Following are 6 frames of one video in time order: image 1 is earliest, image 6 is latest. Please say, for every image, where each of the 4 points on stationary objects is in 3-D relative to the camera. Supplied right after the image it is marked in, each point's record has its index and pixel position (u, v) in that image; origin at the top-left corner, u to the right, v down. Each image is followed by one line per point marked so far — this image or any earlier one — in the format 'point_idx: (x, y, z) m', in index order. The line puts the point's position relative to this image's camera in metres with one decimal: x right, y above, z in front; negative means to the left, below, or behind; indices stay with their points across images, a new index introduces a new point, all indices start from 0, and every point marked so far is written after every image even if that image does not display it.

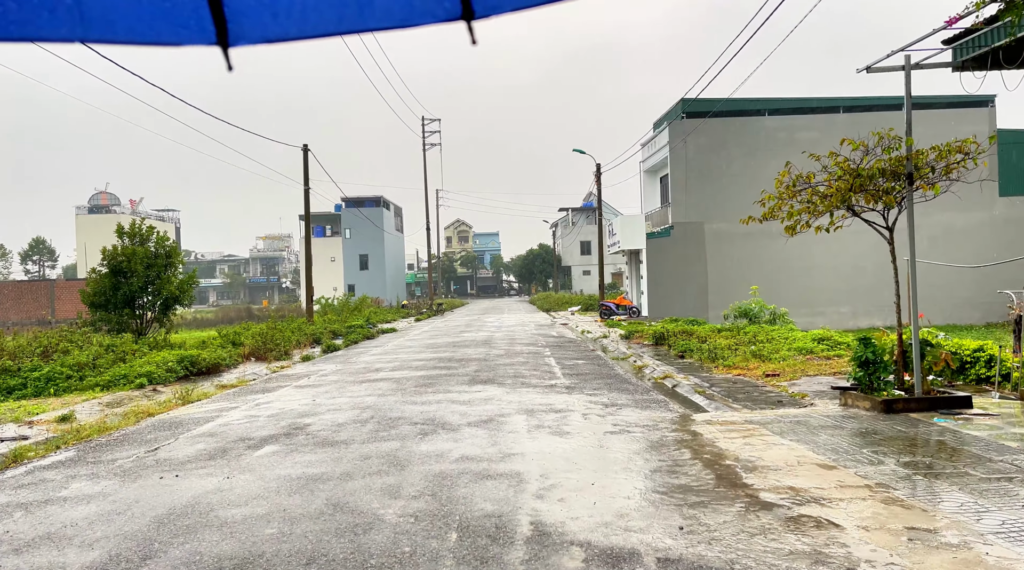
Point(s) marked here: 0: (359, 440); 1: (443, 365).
0: (-1.4, -1.4, +7.1) m
1: (-1.2, -1.5, +14.0) m
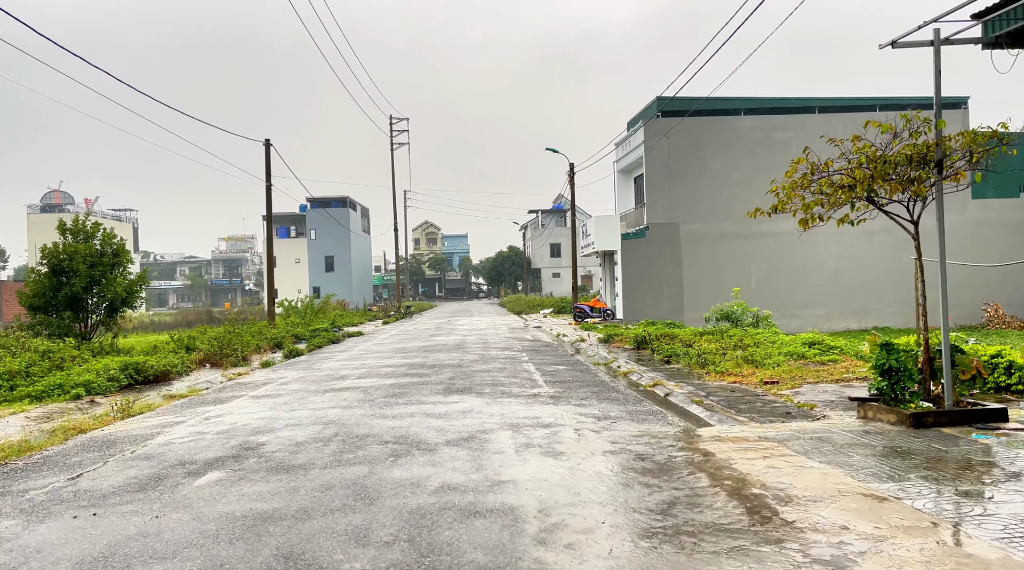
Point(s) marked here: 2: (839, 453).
0: (-1.5, -1.4, +6.1) m
1: (-1.7, -1.5, +13.0) m
2: (+2.5, -1.3, +5.9) m
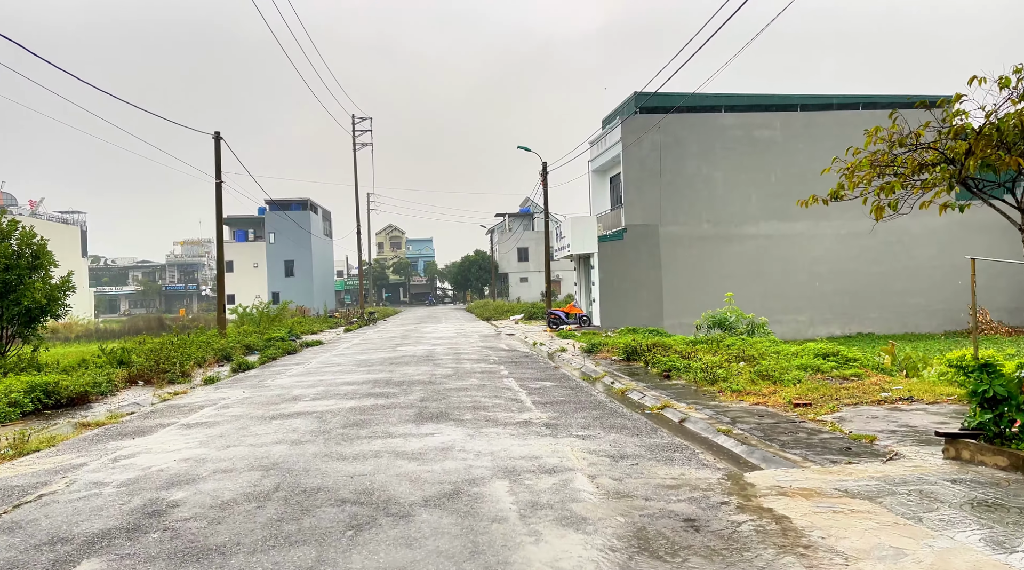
0: (-1.5, -1.4, +4.3) m
1: (-1.9, -1.6, +11.2) m
2: (+2.6, -1.3, +4.4) m
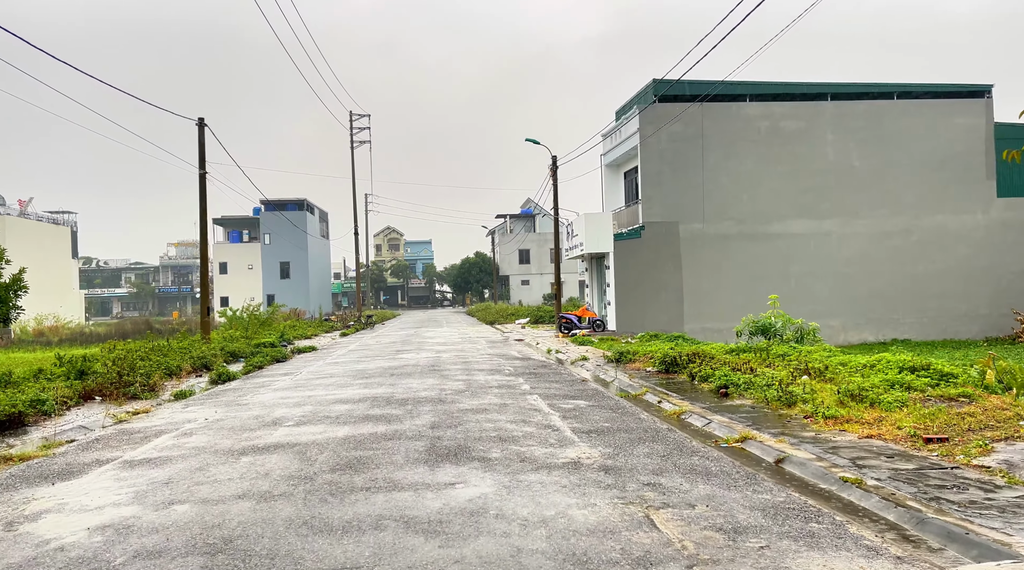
0: (-1.1, -1.4, +2.2) m
1: (-1.6, -1.5, +9.2) m
2: (+2.9, -1.3, +2.3) m
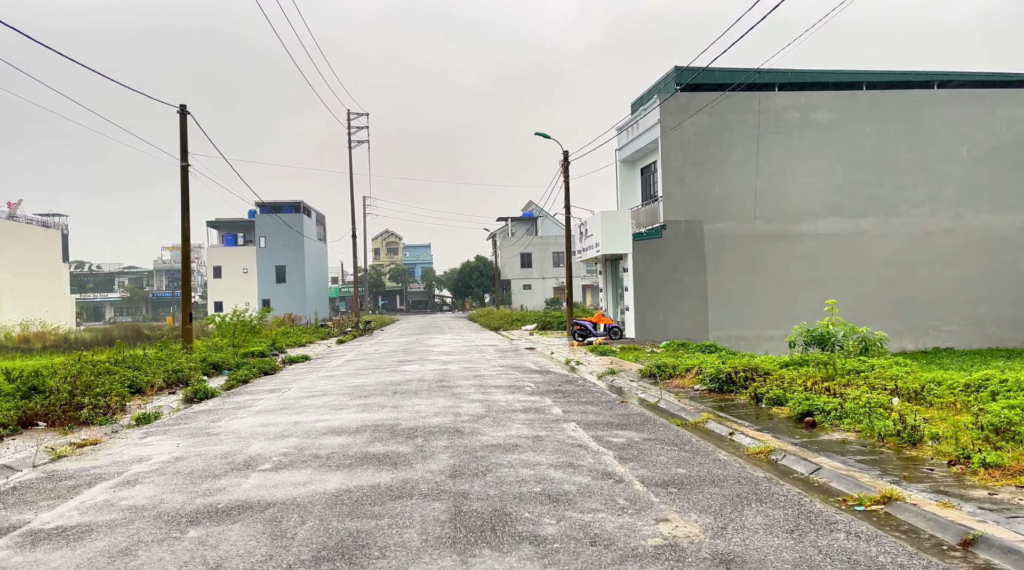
0: (-0.7, -1.4, +0.2) m
1: (-1.2, -1.6, +7.2) m
2: (+3.3, -1.3, +0.3) m
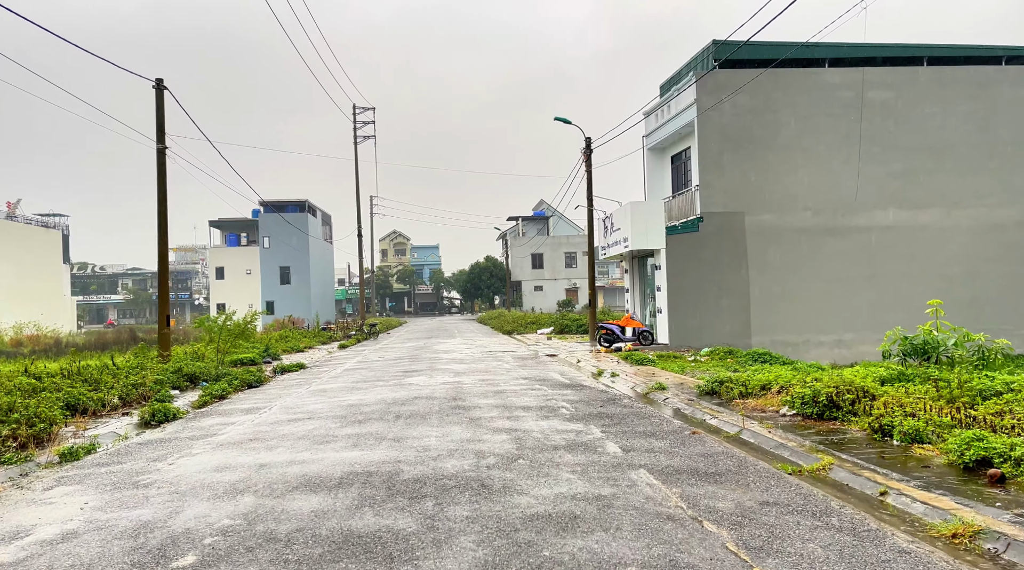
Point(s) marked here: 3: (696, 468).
0: (-0.4, -1.3, -2.3) m
1: (-0.9, -1.5, +4.7) m
2: (+3.6, -1.2, -2.2) m
3: (+1.6, -1.5, +6.5) m
